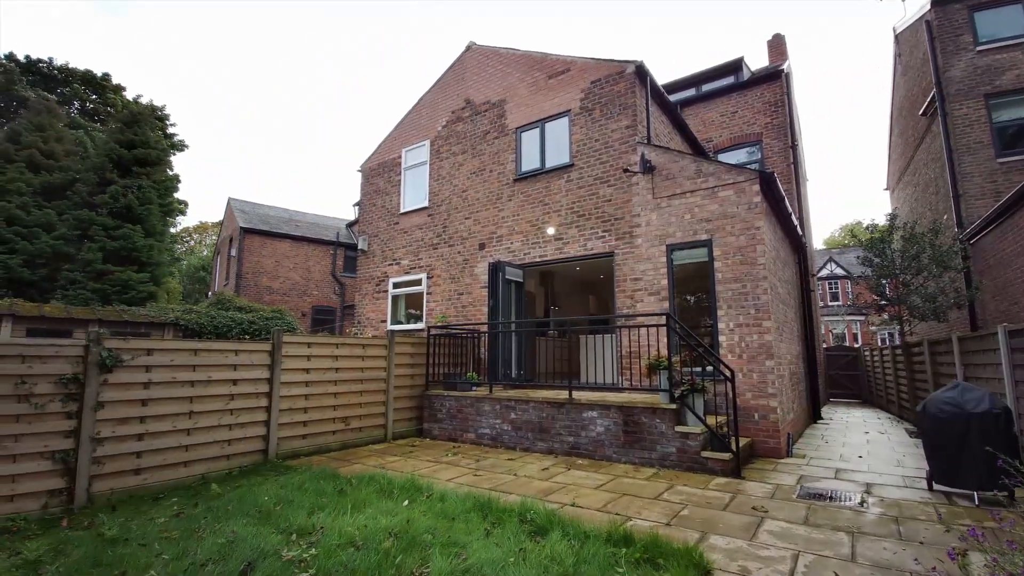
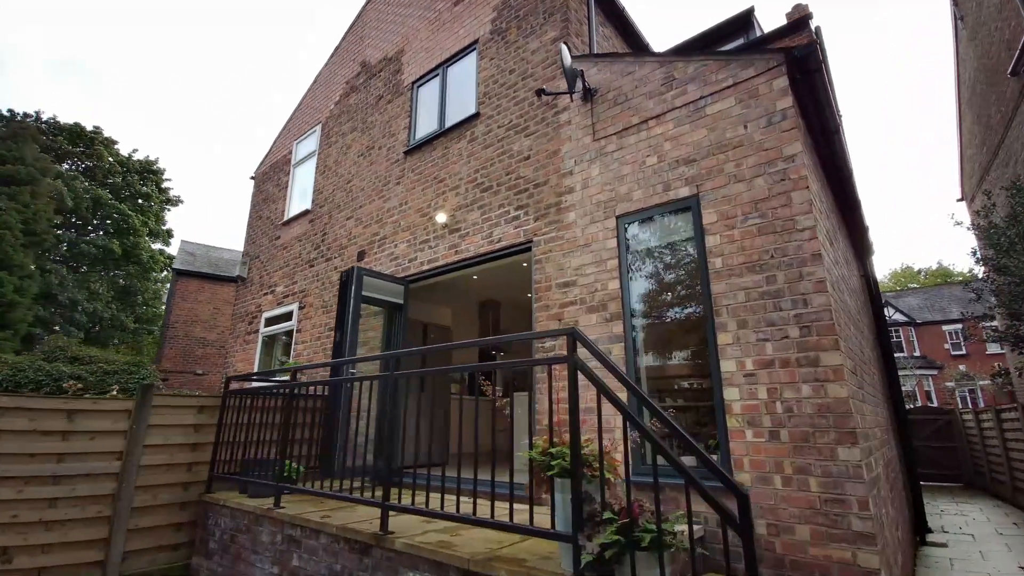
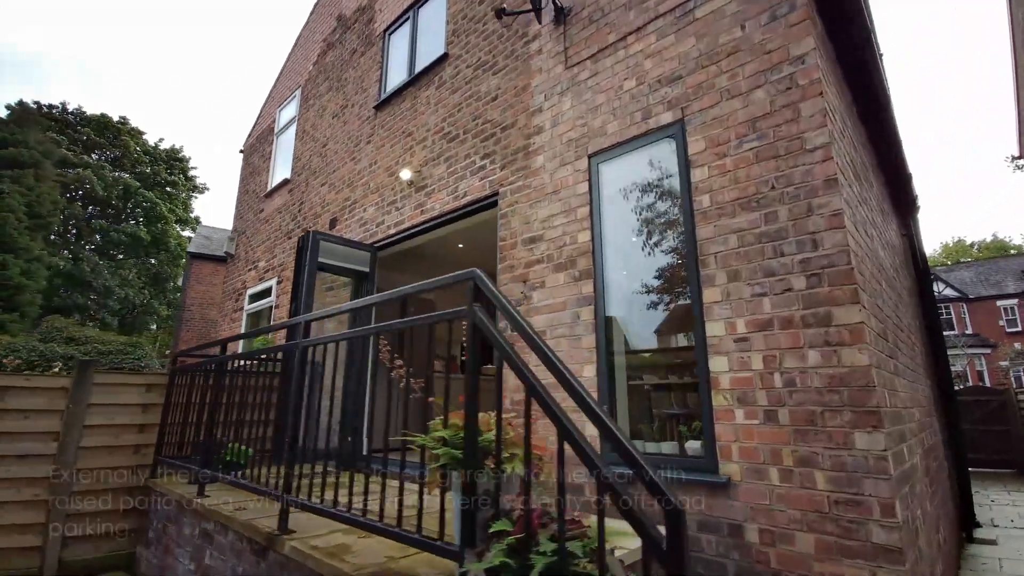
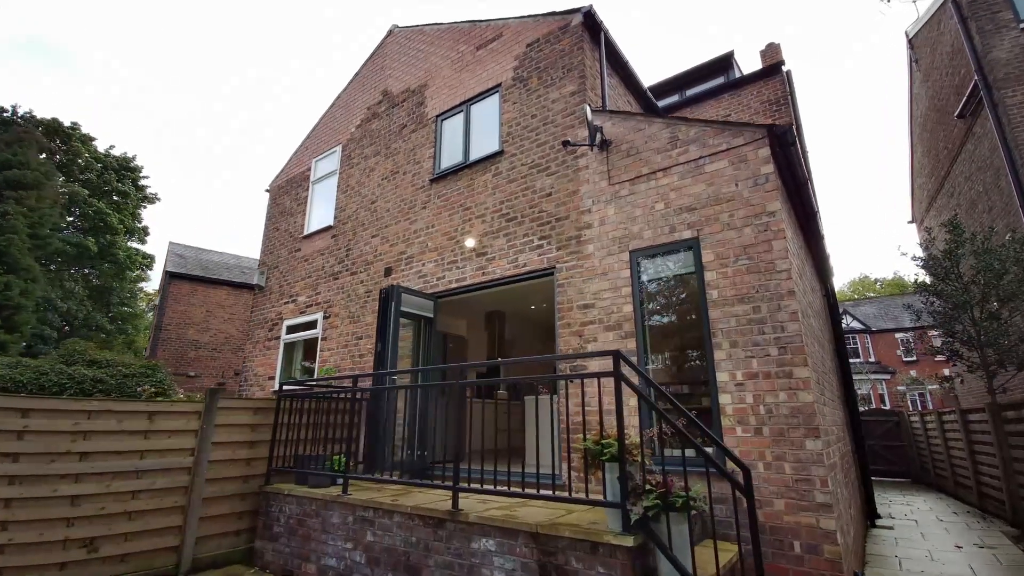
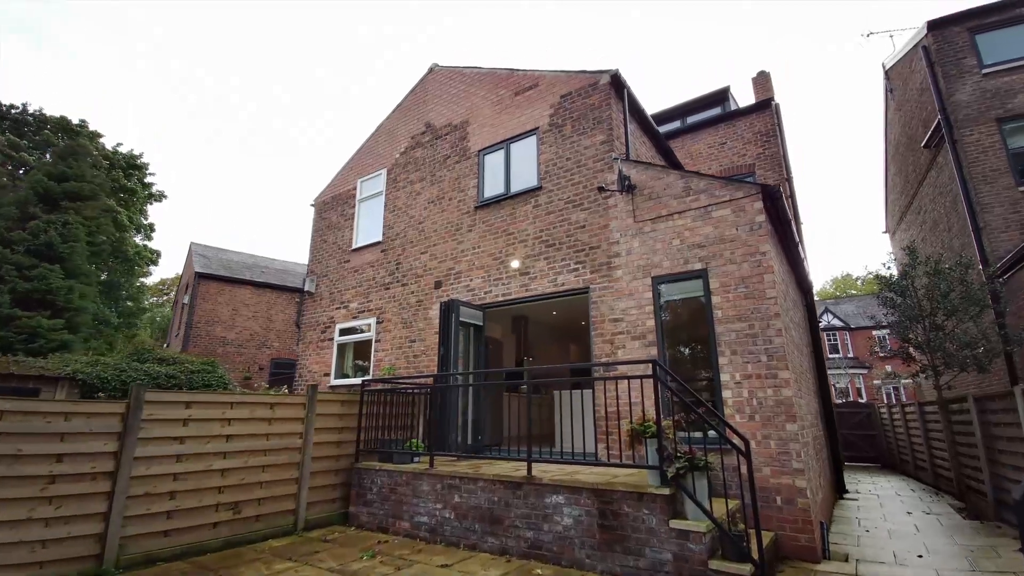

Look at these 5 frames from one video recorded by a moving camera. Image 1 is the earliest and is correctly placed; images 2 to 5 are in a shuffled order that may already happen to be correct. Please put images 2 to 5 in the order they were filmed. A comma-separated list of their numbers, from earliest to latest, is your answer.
5, 4, 2, 3
